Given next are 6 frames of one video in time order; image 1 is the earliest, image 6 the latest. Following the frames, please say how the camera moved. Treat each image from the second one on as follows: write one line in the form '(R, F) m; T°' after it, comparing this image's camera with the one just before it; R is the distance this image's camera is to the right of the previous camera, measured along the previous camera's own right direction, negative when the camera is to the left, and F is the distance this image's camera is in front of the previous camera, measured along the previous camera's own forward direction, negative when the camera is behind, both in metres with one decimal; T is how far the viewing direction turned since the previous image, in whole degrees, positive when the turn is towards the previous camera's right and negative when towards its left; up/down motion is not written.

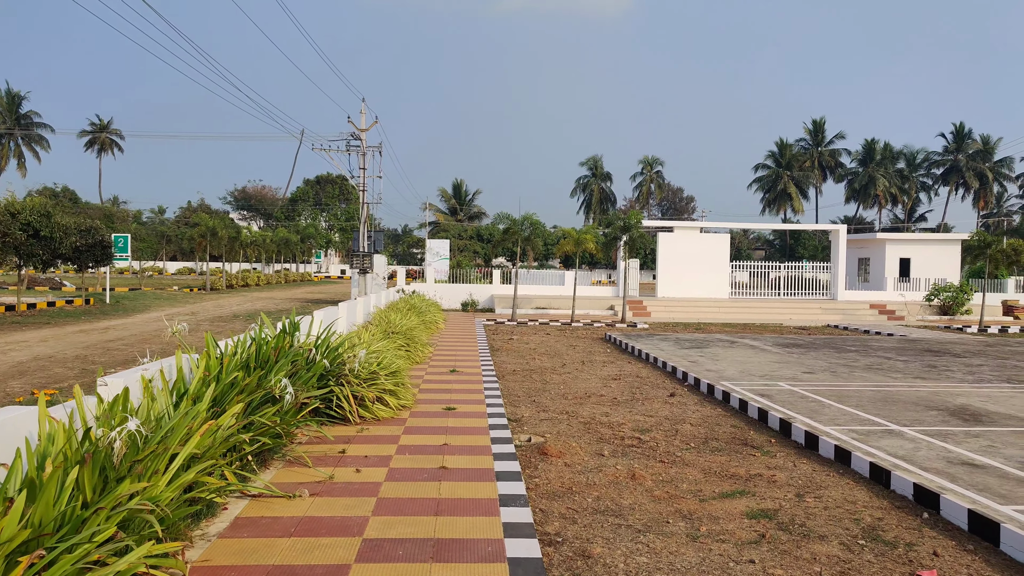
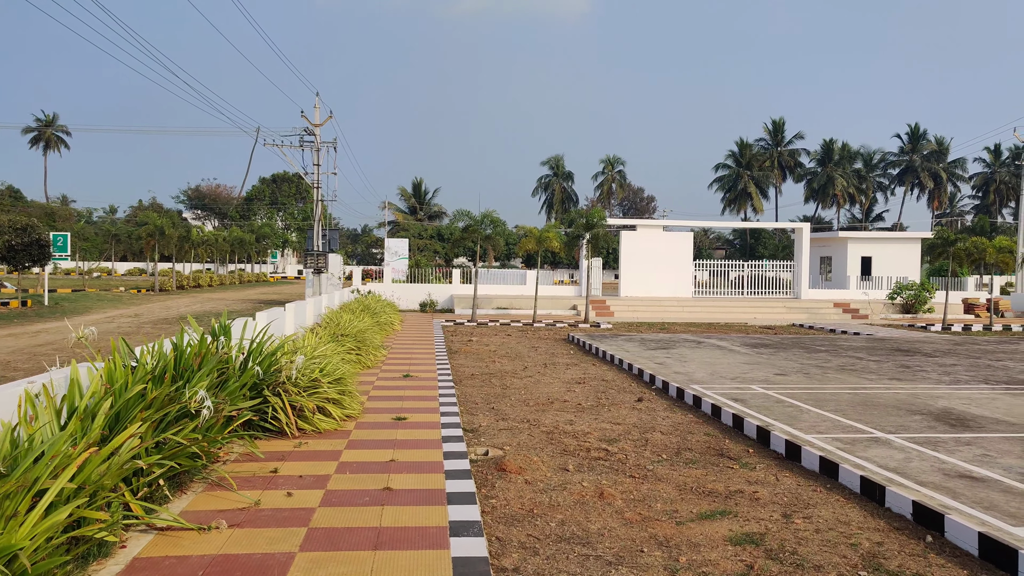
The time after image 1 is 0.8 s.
(+0.1, +0.6) m; +3°
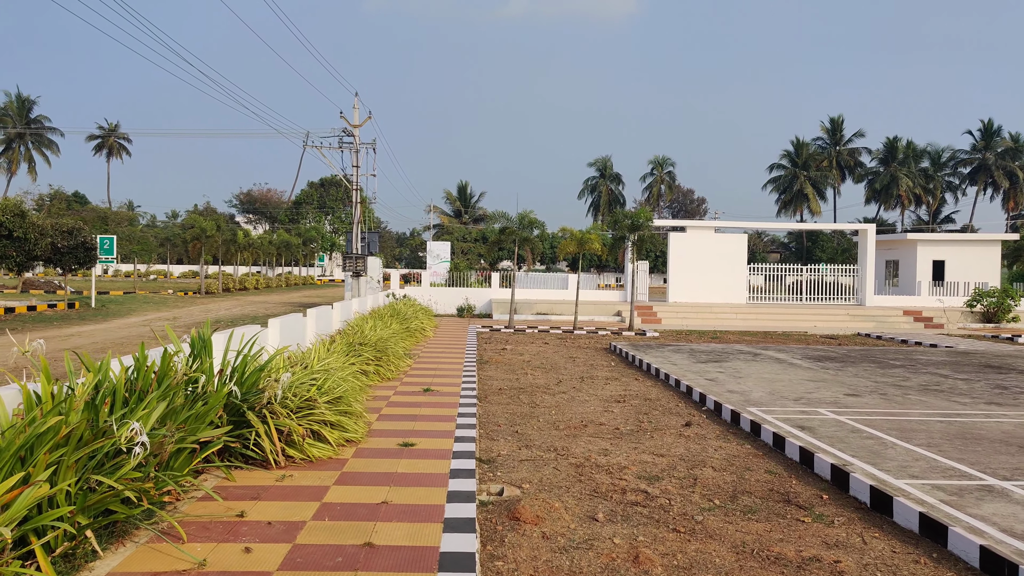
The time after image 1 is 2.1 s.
(+0.2, +1.0) m; -4°
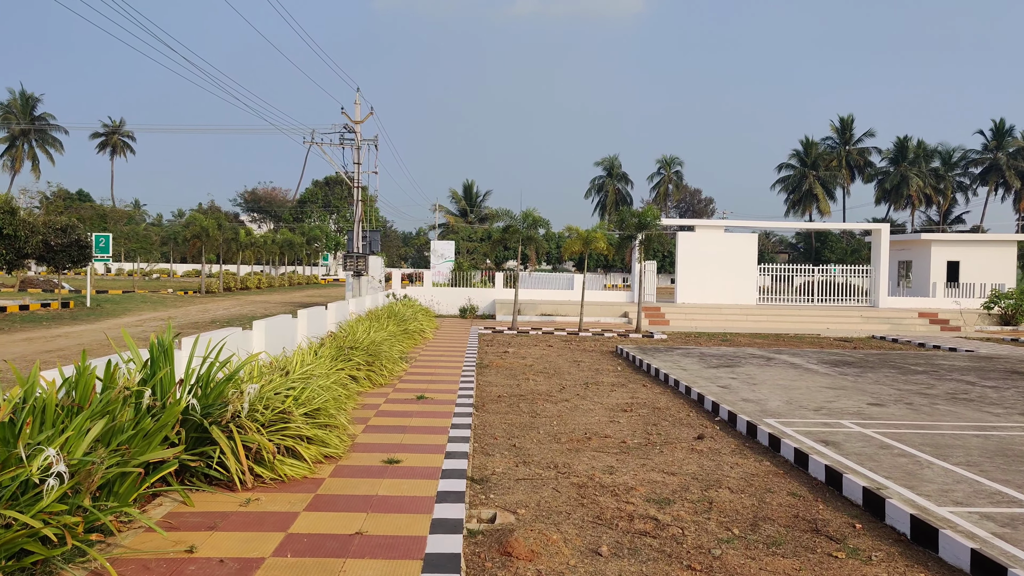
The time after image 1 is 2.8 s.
(+0.1, +0.6) m; 0°
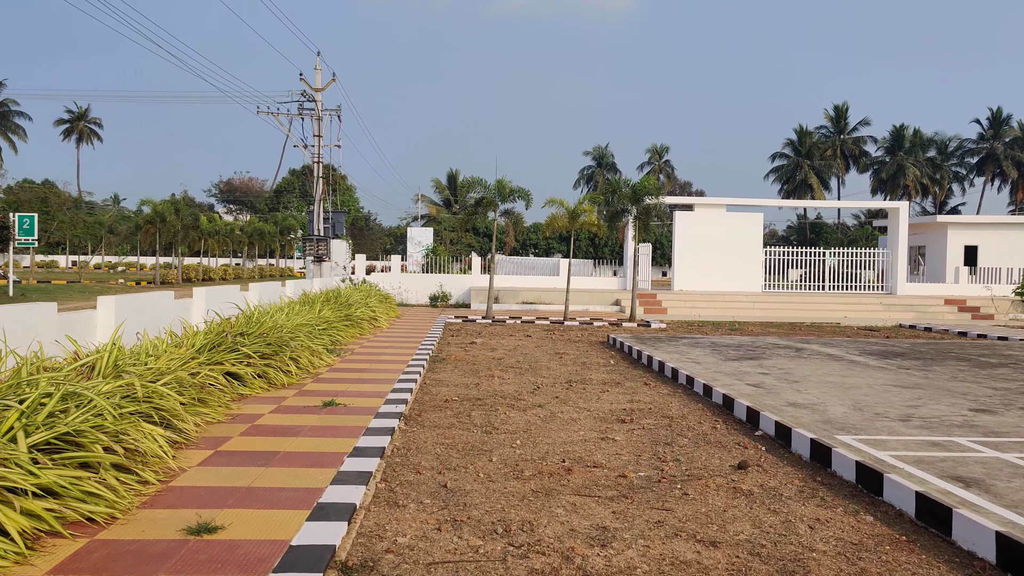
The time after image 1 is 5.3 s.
(+0.3, +2.5) m; +1°
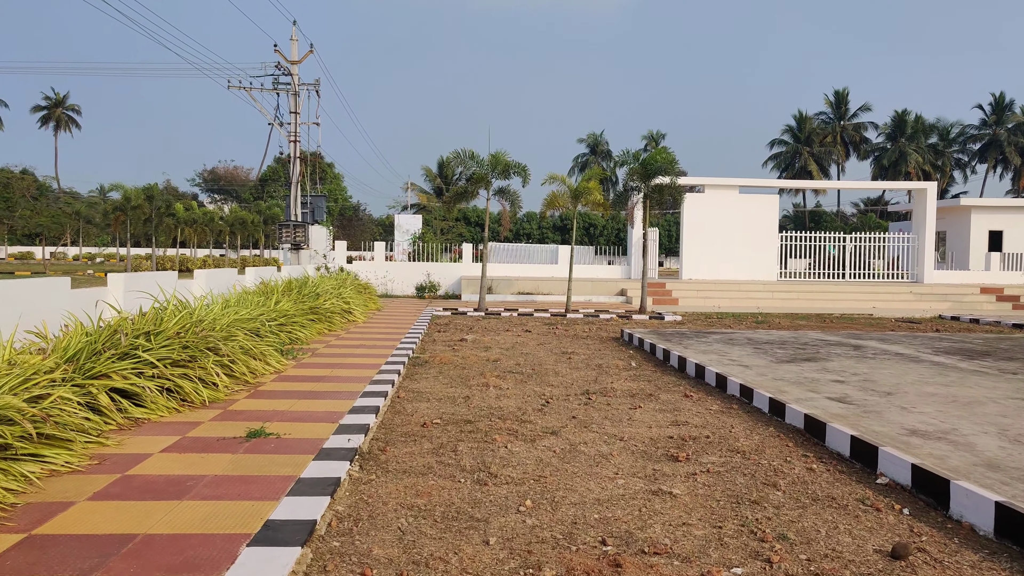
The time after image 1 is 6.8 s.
(-0.1, +1.8) m; +1°
